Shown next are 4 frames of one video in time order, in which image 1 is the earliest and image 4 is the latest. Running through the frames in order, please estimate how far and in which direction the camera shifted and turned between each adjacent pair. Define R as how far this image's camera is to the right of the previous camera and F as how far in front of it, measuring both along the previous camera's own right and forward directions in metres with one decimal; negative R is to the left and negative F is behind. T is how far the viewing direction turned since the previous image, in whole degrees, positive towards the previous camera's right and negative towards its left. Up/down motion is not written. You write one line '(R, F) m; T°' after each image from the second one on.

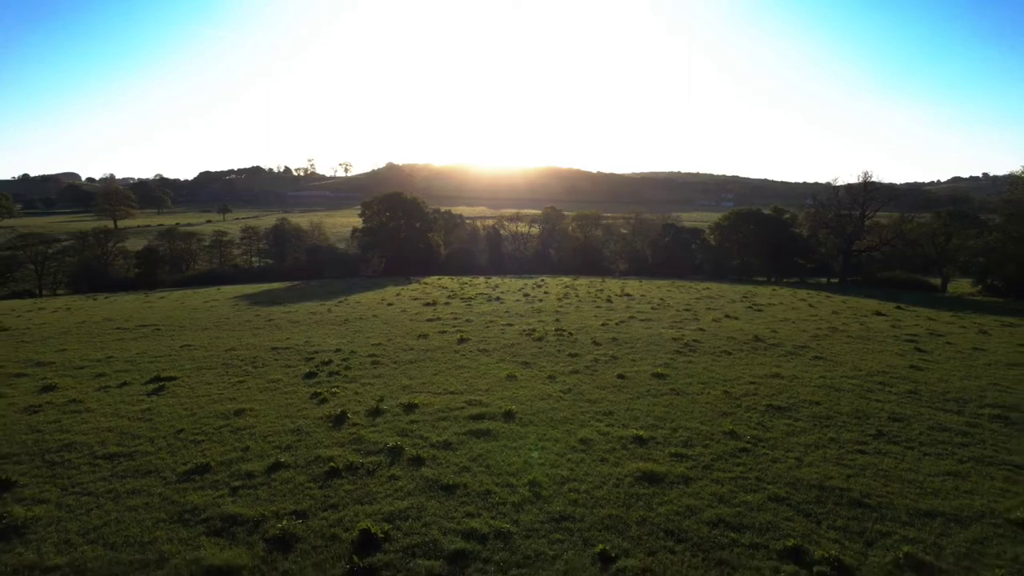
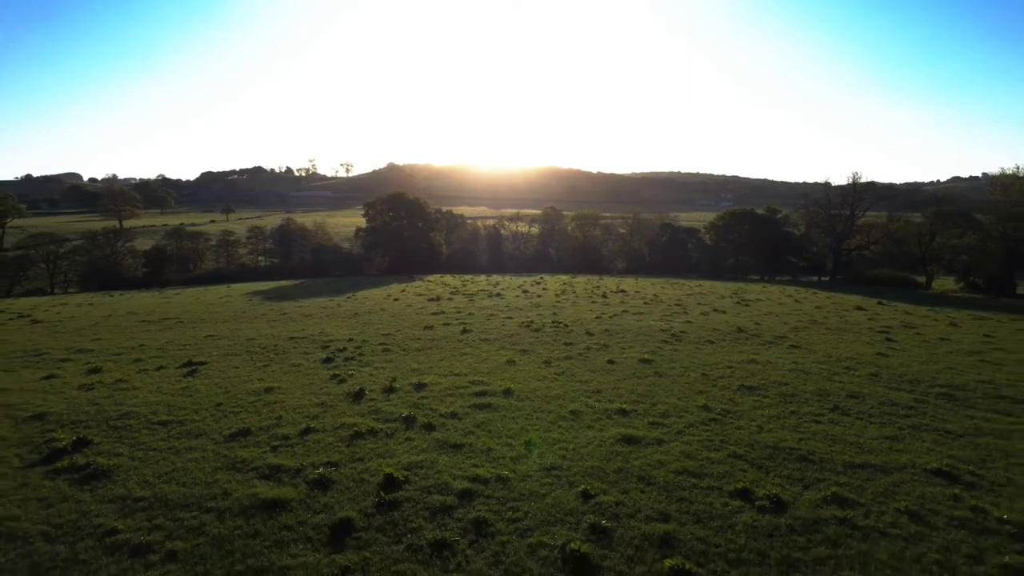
(+0.1, -2.1) m; 0°
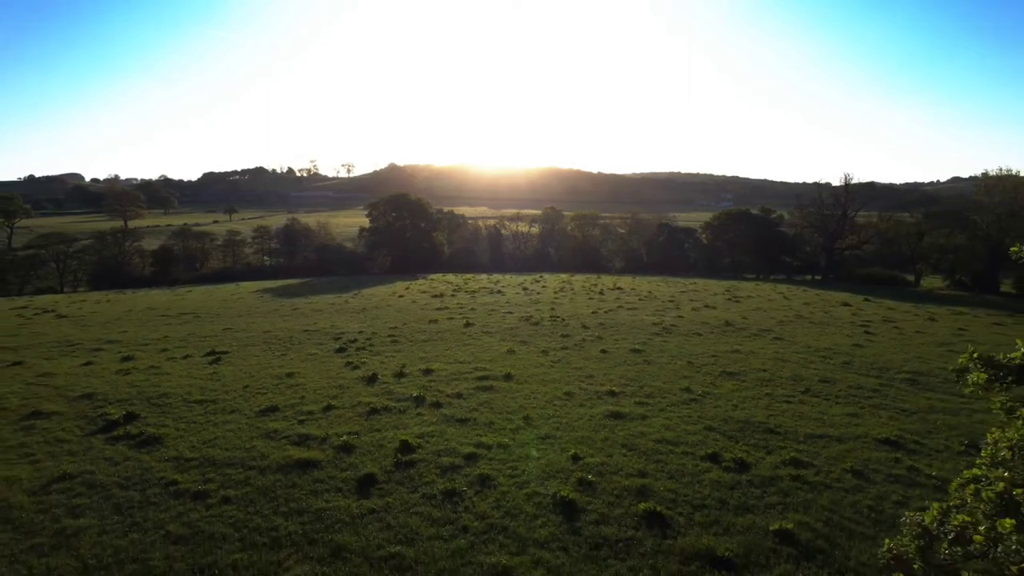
(0.0, -1.7) m; 0°
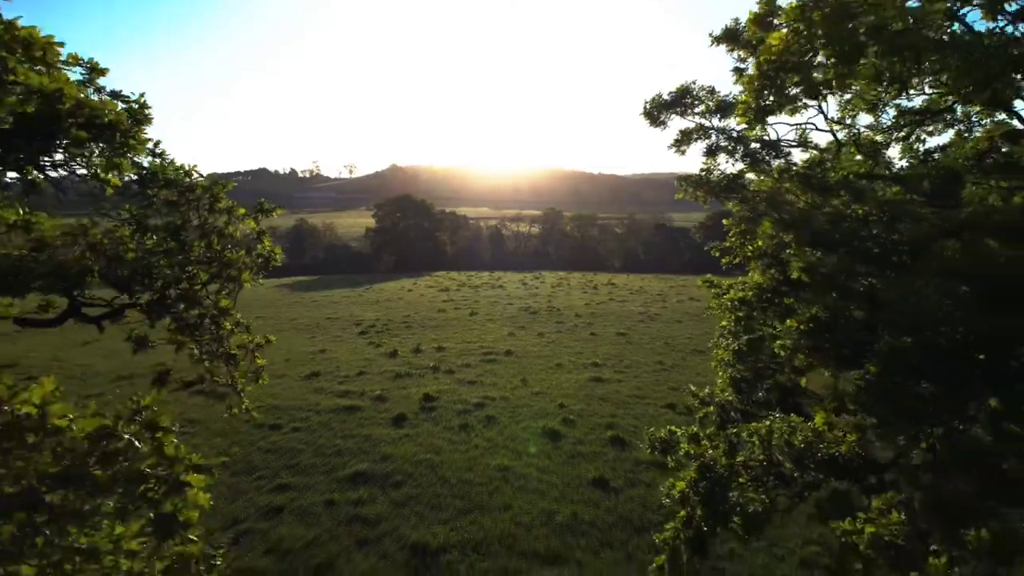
(0.0, -3.5) m; 0°
